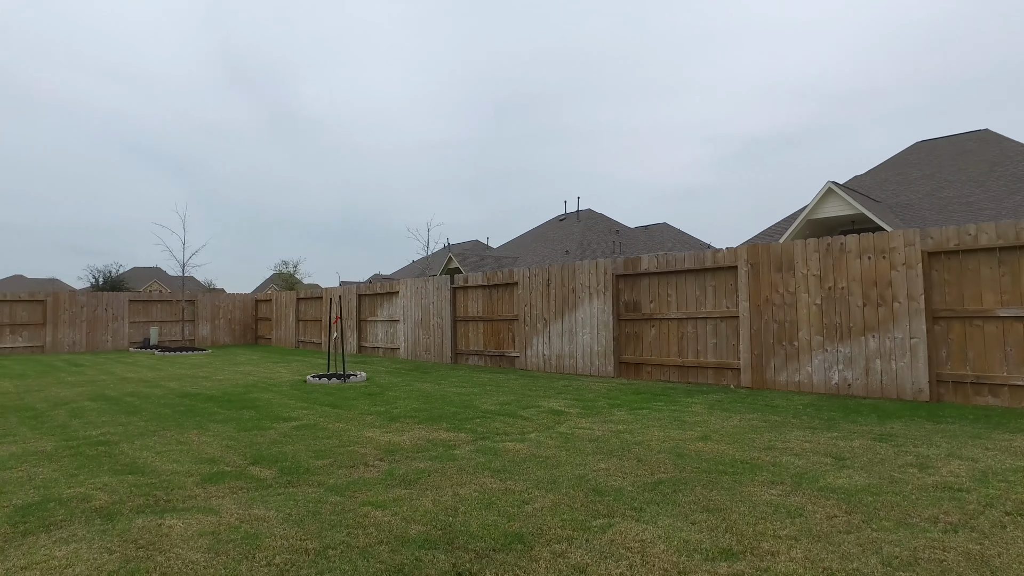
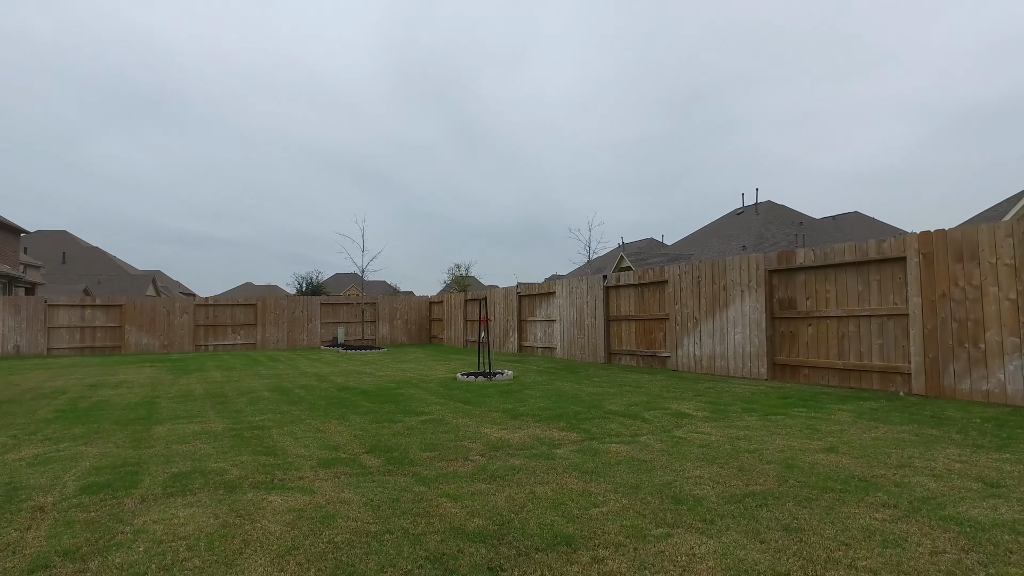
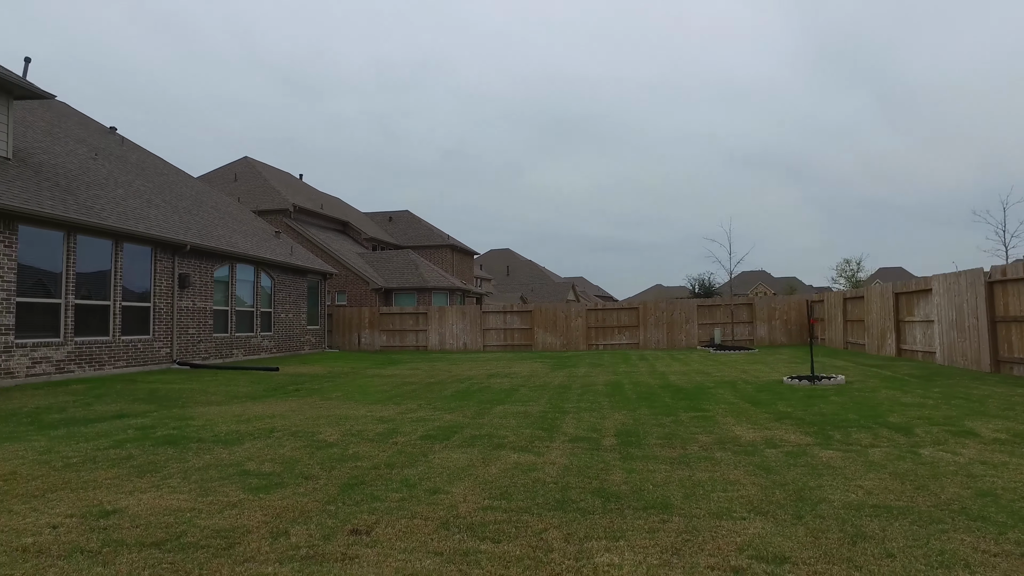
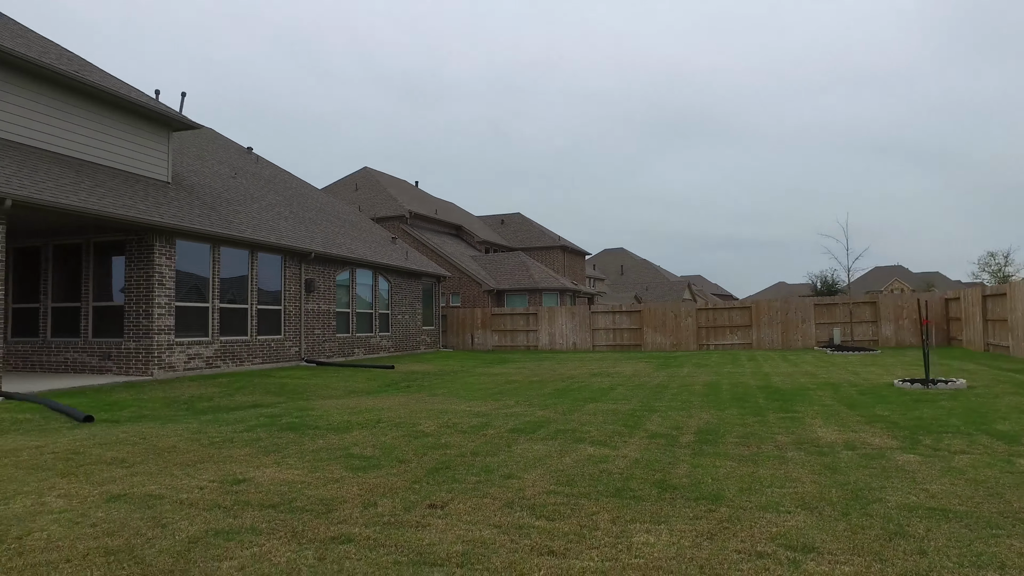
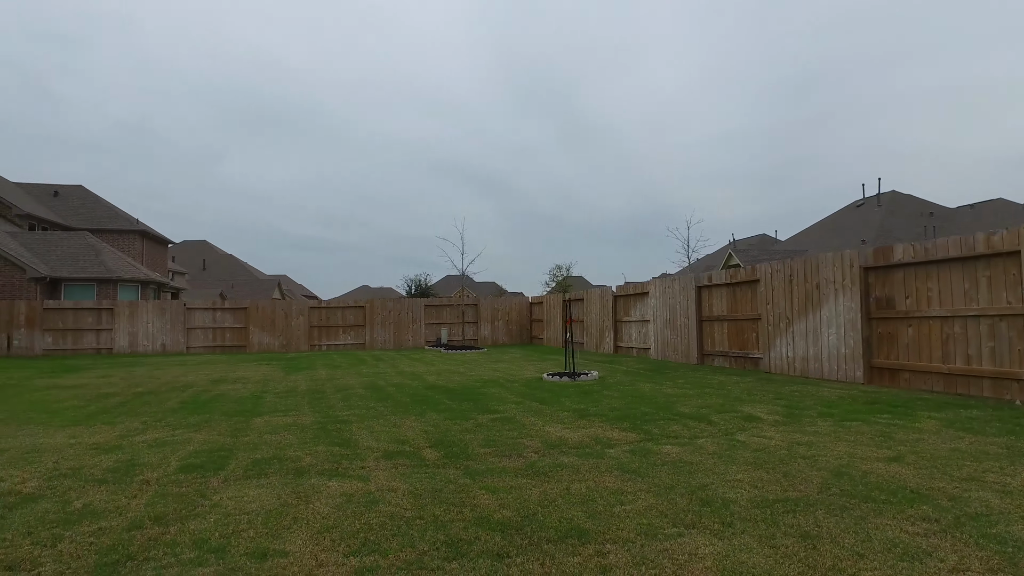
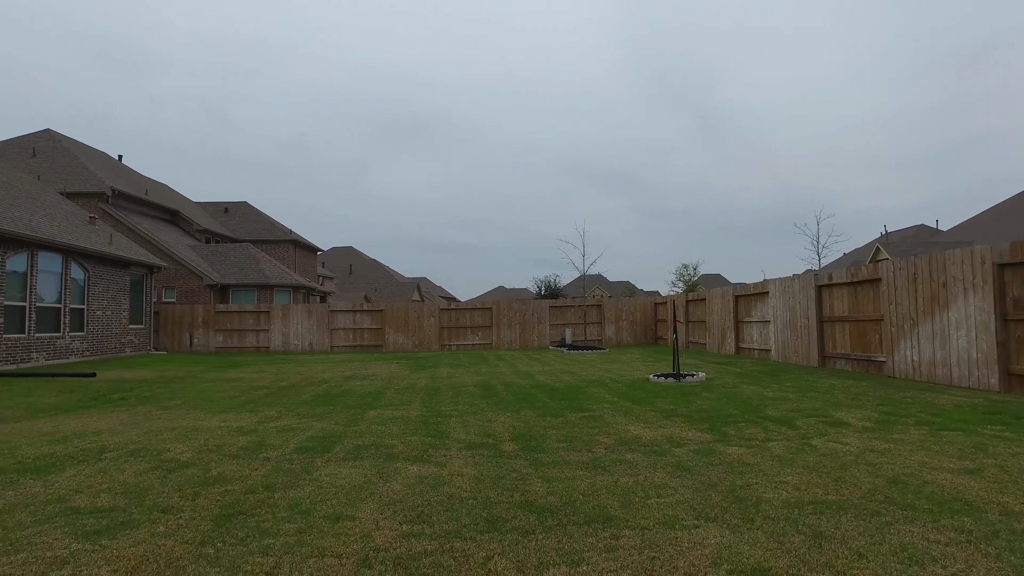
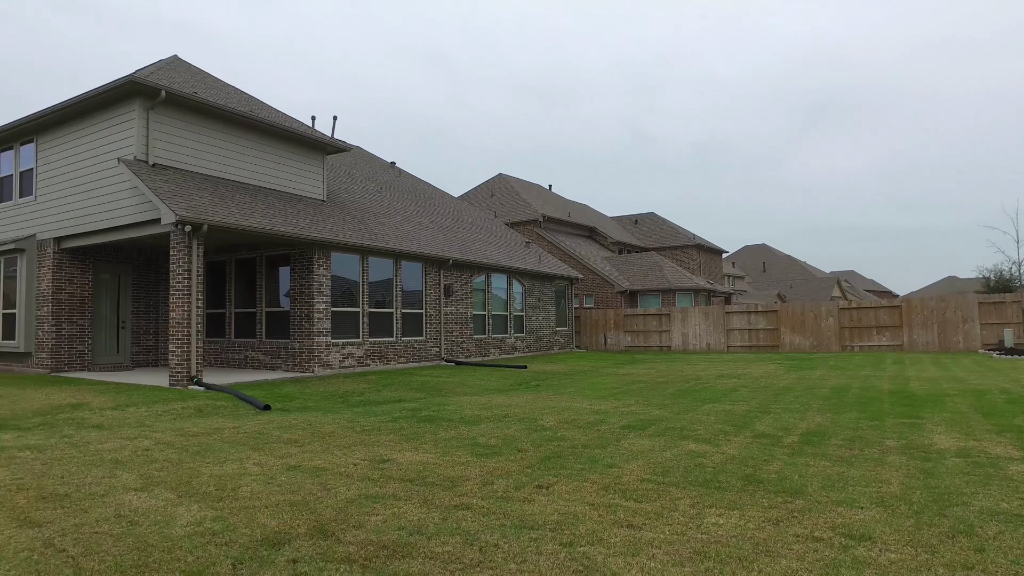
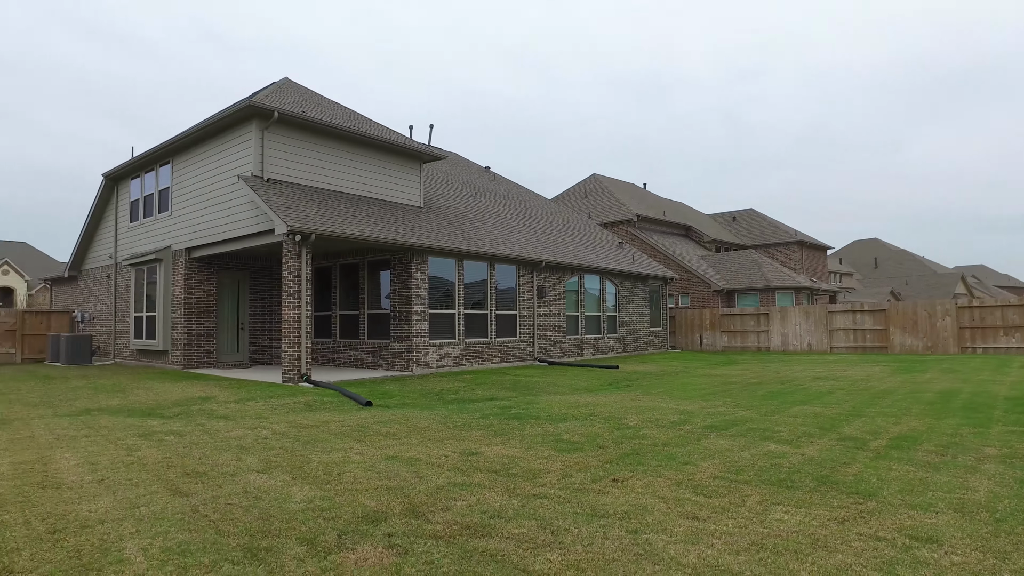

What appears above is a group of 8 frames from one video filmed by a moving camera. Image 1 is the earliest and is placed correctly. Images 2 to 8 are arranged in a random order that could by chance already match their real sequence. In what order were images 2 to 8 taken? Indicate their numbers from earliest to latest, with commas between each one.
2, 5, 6, 3, 4, 7, 8
